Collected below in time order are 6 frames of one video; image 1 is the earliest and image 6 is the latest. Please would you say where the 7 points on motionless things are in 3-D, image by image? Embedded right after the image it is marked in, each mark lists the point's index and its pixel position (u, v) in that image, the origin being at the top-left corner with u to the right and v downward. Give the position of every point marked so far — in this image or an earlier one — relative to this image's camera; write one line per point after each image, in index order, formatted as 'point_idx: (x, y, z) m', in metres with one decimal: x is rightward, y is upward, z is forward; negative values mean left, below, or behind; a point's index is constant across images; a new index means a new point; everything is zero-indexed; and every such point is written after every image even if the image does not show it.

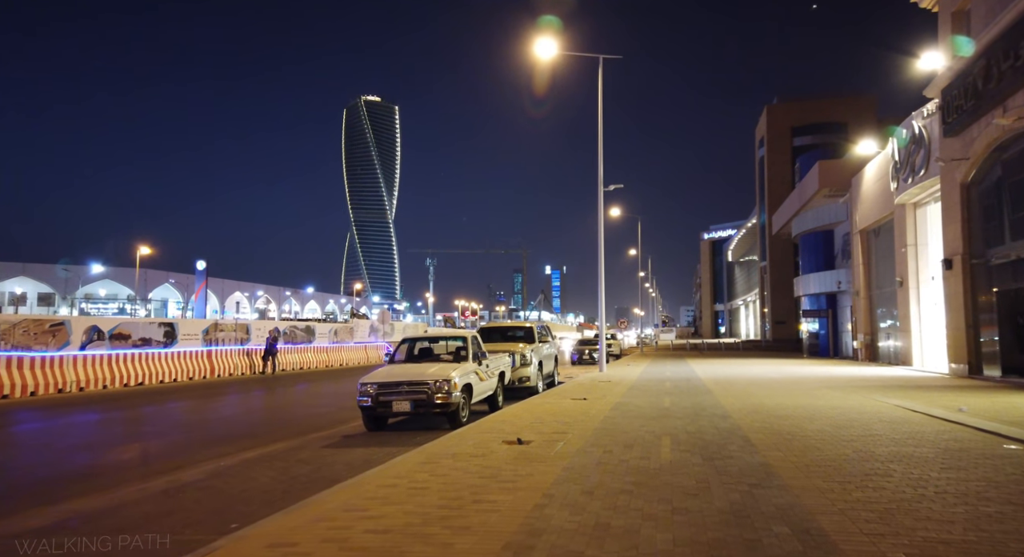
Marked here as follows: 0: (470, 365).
0: (-0.8, -1.6, +12.7) m
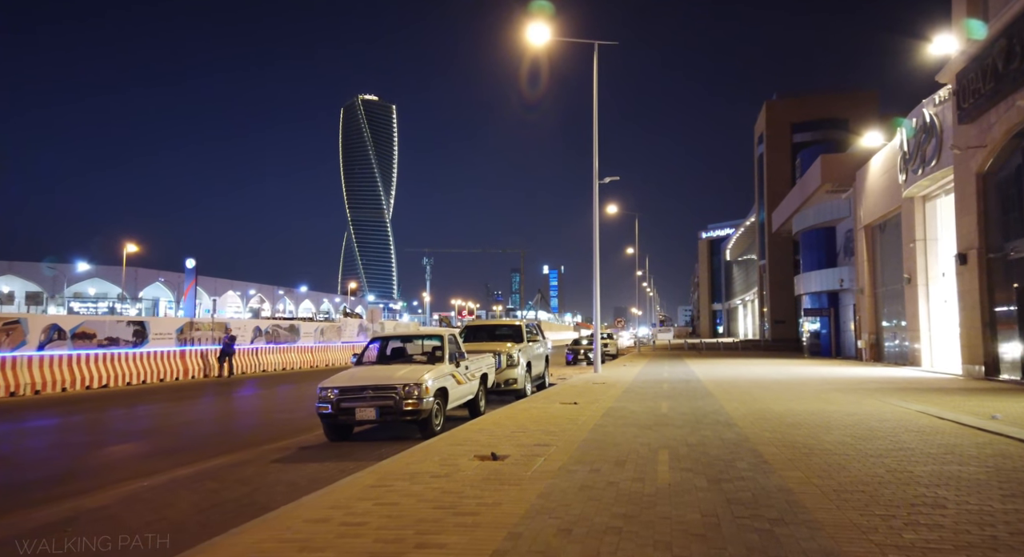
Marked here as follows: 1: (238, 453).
0: (-1.1, -1.4, +11.4) m
1: (-3.9, -2.5, +9.9) m
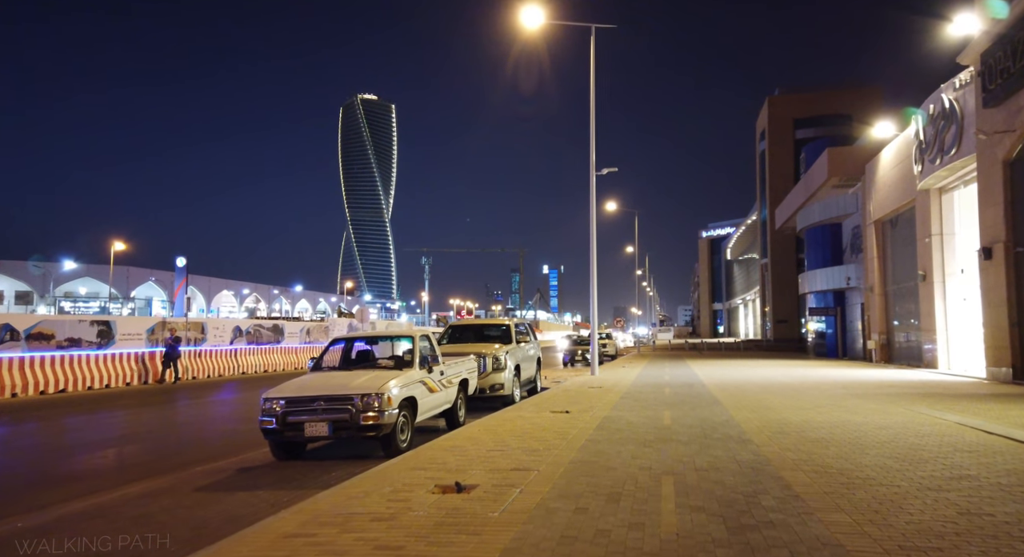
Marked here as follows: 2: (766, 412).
0: (-1.4, -1.3, +9.9) m
1: (-4.1, -2.4, +8.4) m
2: (+4.4, -2.3, +12.3) m
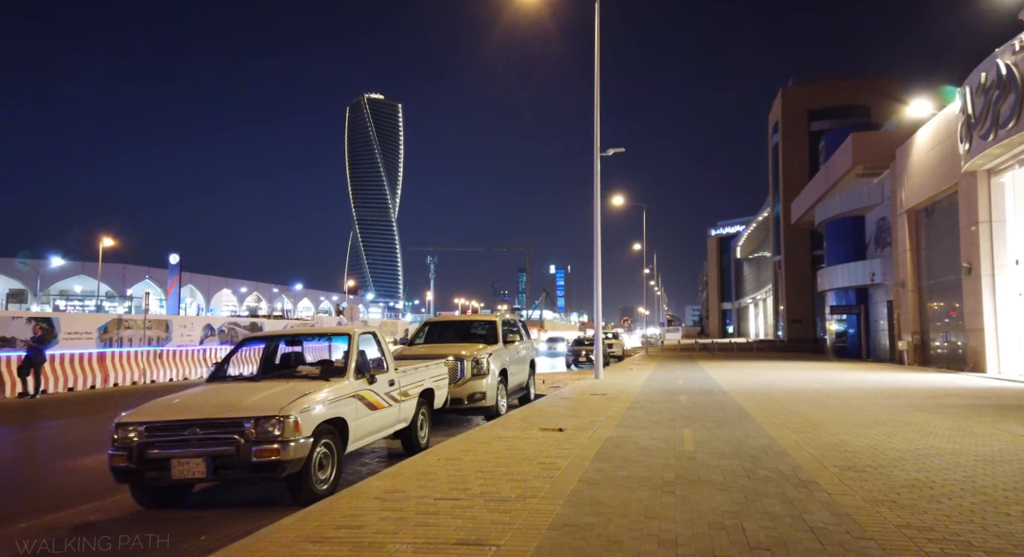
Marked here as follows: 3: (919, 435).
0: (-1.7, -1.1, +7.2) m
1: (-4.5, -2.1, +5.8) m
2: (+4.1, -2.1, +9.6) m
3: (+5.3, -2.0, +9.0) m
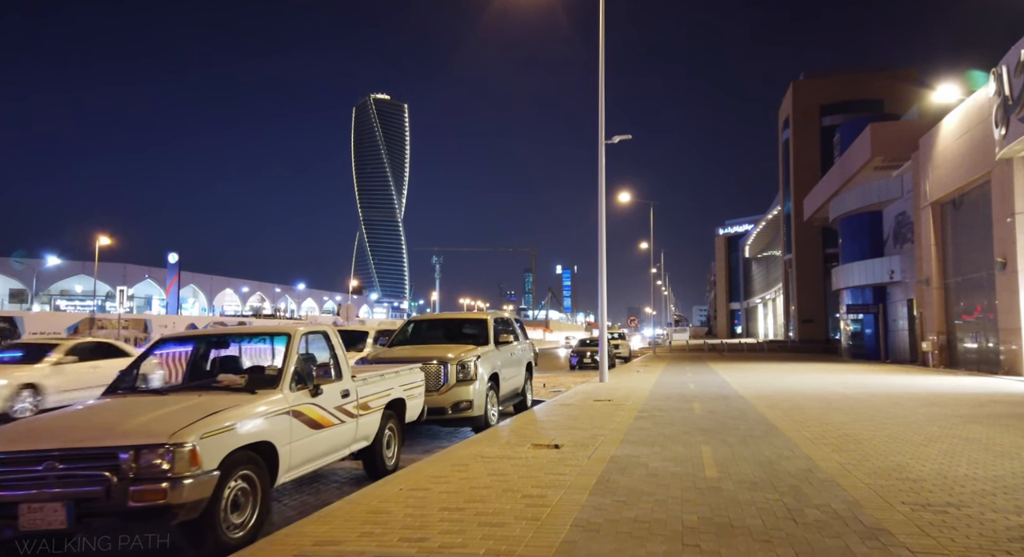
0: (-1.9, -1.0, +5.7) m
1: (-4.7, -2.0, +4.3) m
2: (+4.0, -2.0, +8.0) m
3: (+5.1, -1.9, +7.4) m
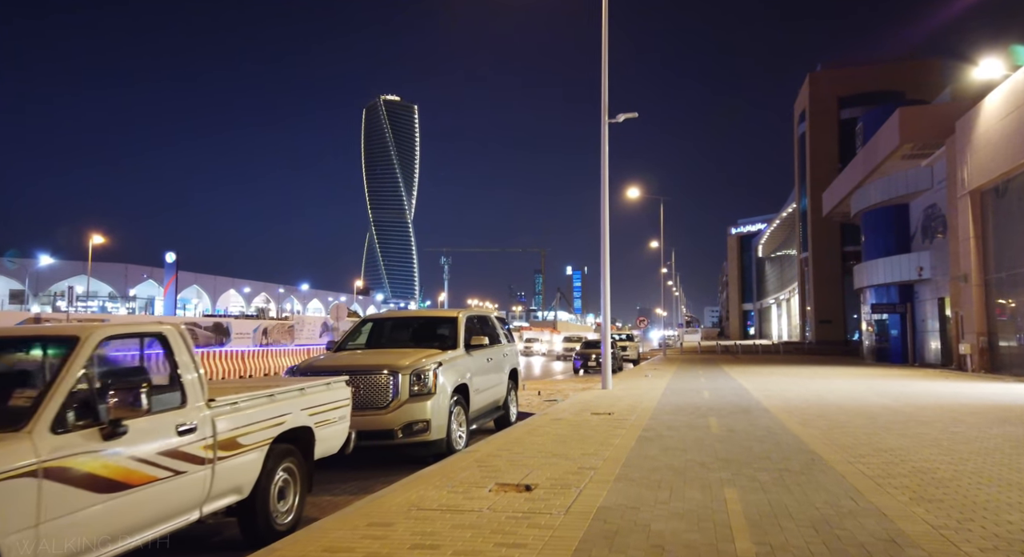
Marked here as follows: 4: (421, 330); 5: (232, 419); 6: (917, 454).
0: (-2.3, -0.8, +3.4) m
1: (-5.2, -1.8, +2.1) m
2: (+3.5, -1.8, +5.7) m
3: (+4.7, -1.7, +5.0) m
4: (-1.5, -0.8, +11.0) m
5: (-1.9, -1.0, +4.9) m
6: (+4.8, -2.0, +8.1) m
